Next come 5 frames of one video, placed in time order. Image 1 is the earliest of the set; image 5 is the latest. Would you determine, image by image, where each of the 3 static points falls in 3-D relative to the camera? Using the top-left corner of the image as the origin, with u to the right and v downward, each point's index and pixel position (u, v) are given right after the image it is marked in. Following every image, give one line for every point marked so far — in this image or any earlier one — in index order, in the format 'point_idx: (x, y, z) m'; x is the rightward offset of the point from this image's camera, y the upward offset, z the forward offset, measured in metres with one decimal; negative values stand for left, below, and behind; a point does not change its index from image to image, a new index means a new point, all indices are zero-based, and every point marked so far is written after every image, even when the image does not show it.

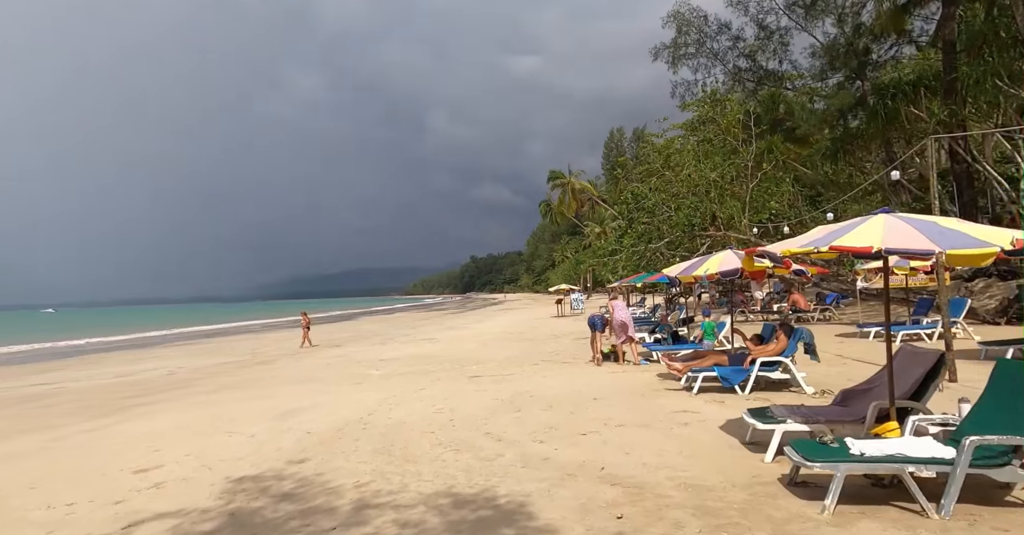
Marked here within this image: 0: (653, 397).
0: (+1.8, -1.7, +7.7) m
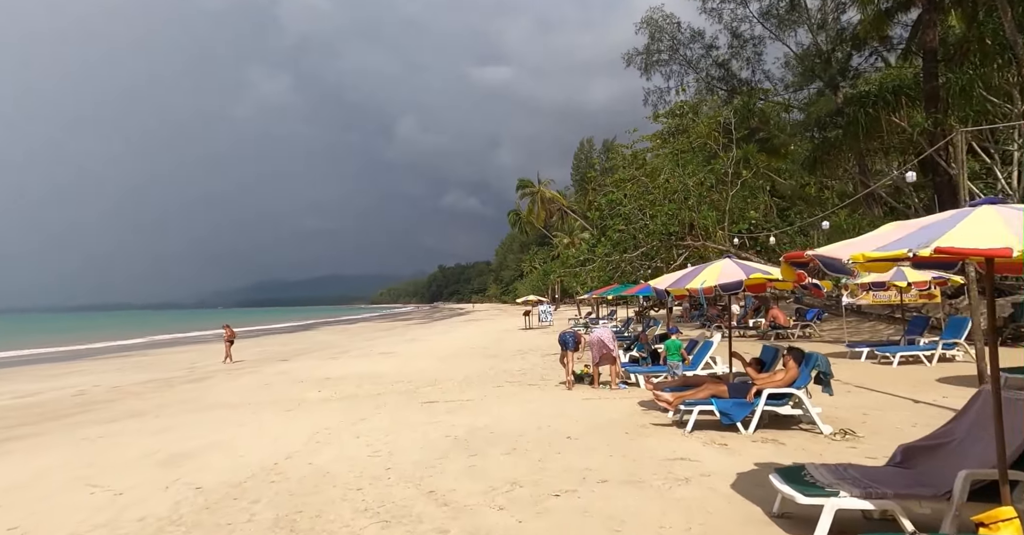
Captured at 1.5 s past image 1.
0: (+1.3, -1.8, +6.3) m
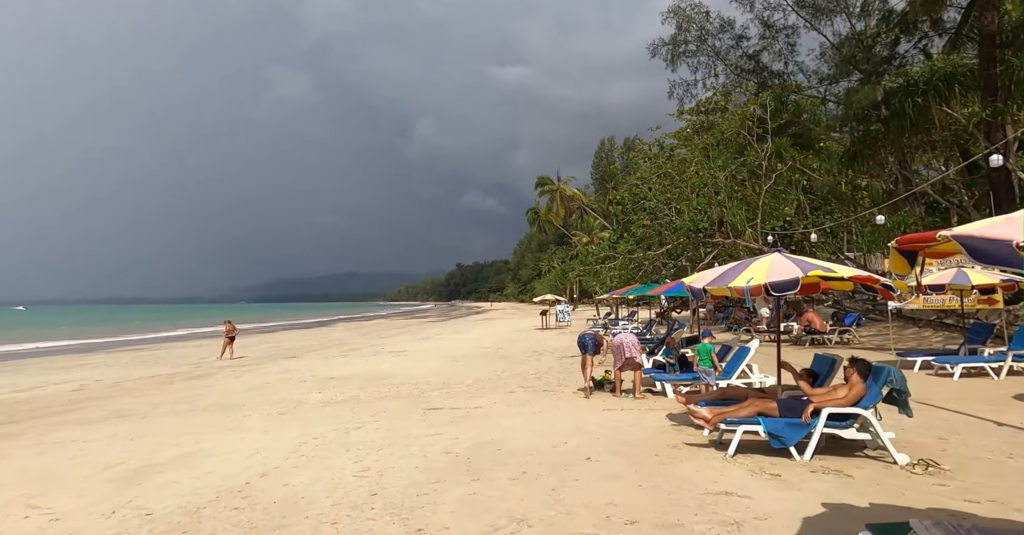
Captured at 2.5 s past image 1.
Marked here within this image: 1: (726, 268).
0: (+1.4, -1.7, +5.3) m
1: (+2.2, 0.0, +6.2) m
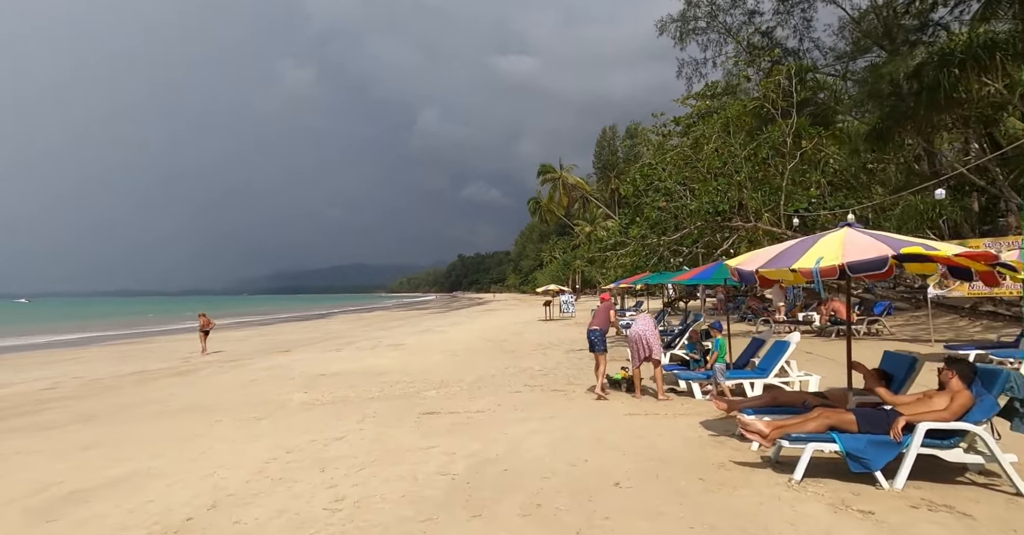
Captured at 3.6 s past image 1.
0: (+1.5, -1.6, +4.2) m
1: (+2.3, +0.2, +5.0) m
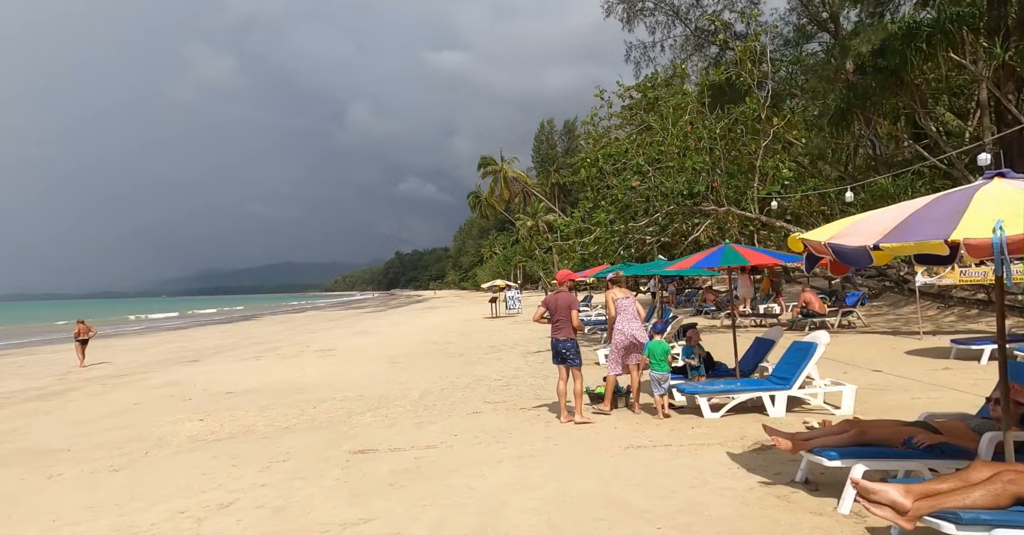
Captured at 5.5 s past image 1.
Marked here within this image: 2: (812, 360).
0: (+1.5, -1.4, +2.5) m
1: (+2.1, +0.3, +3.3) m
2: (+3.2, -1.0, +6.4) m
